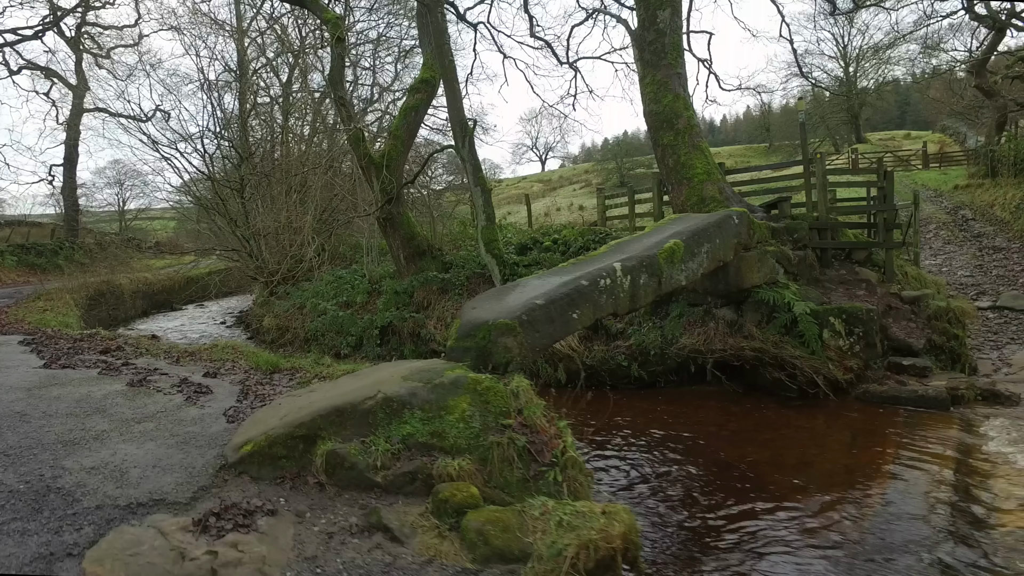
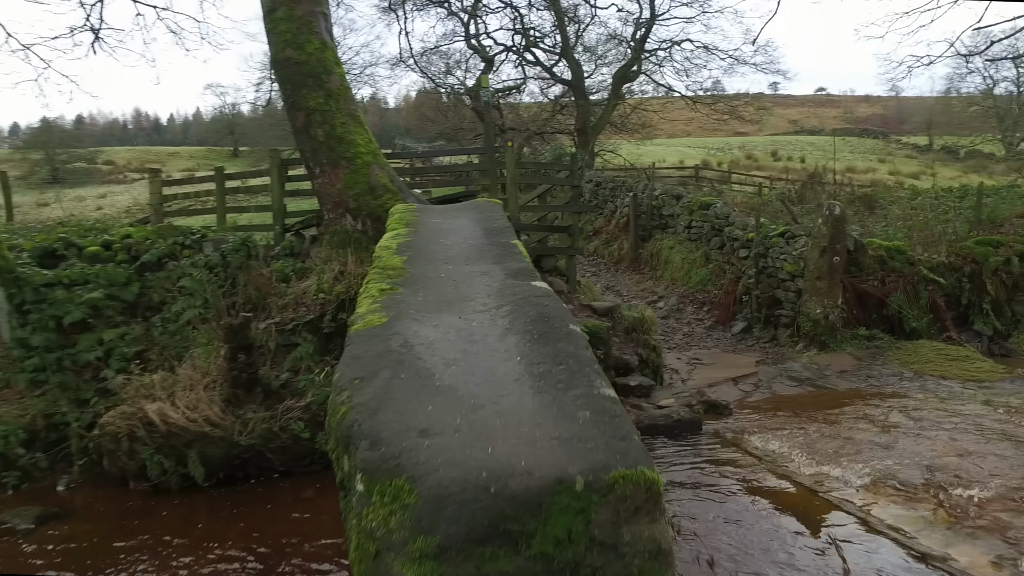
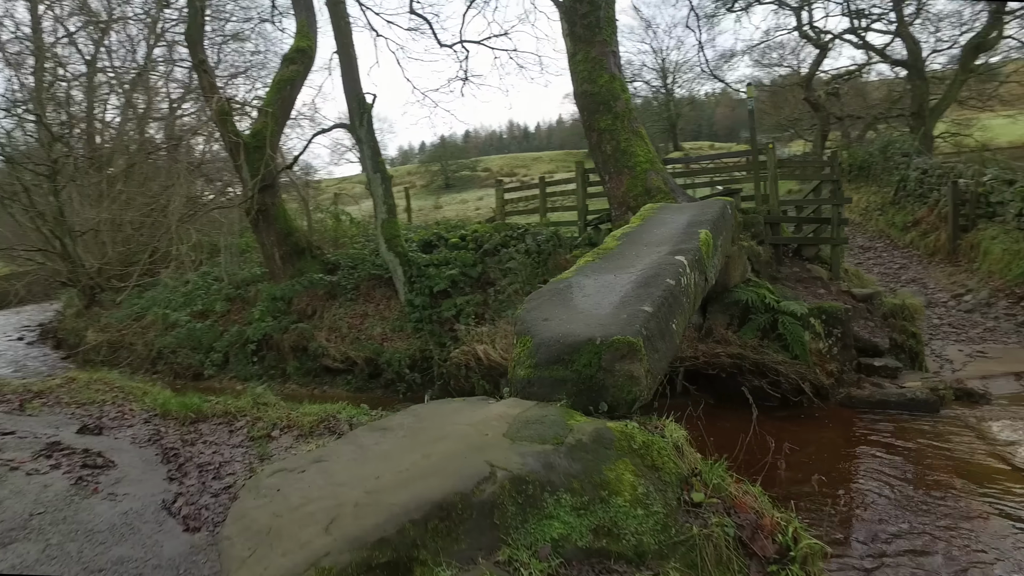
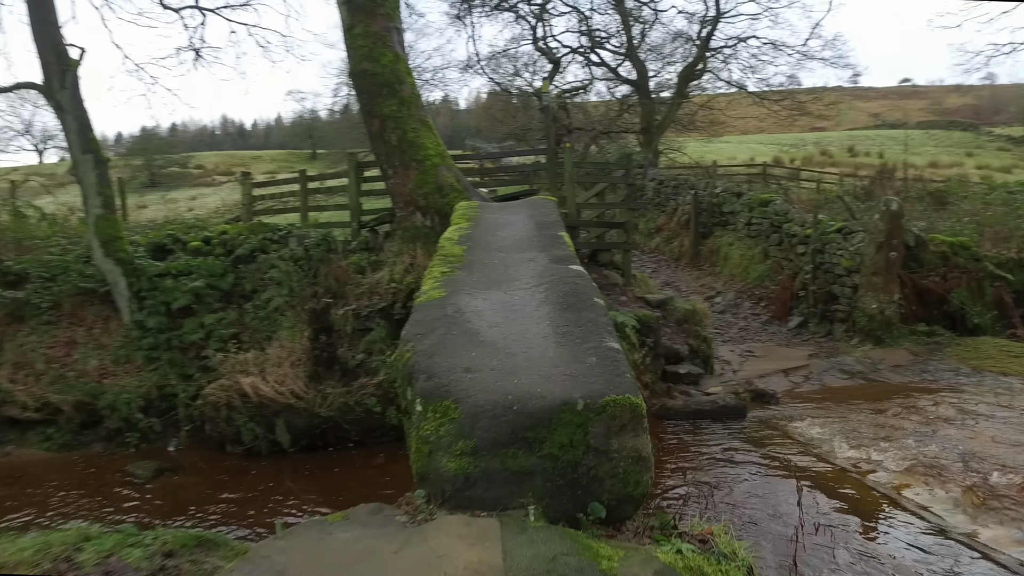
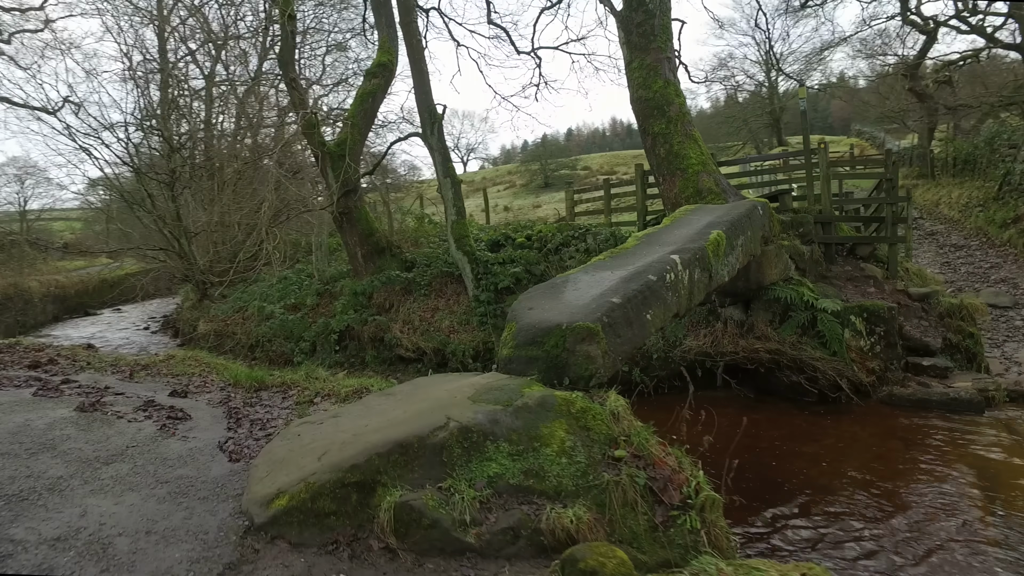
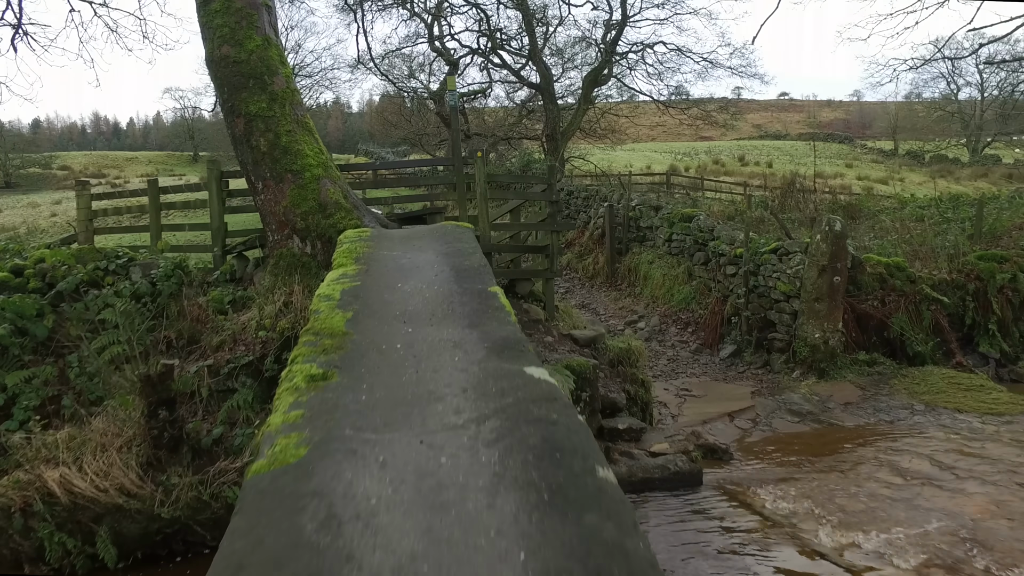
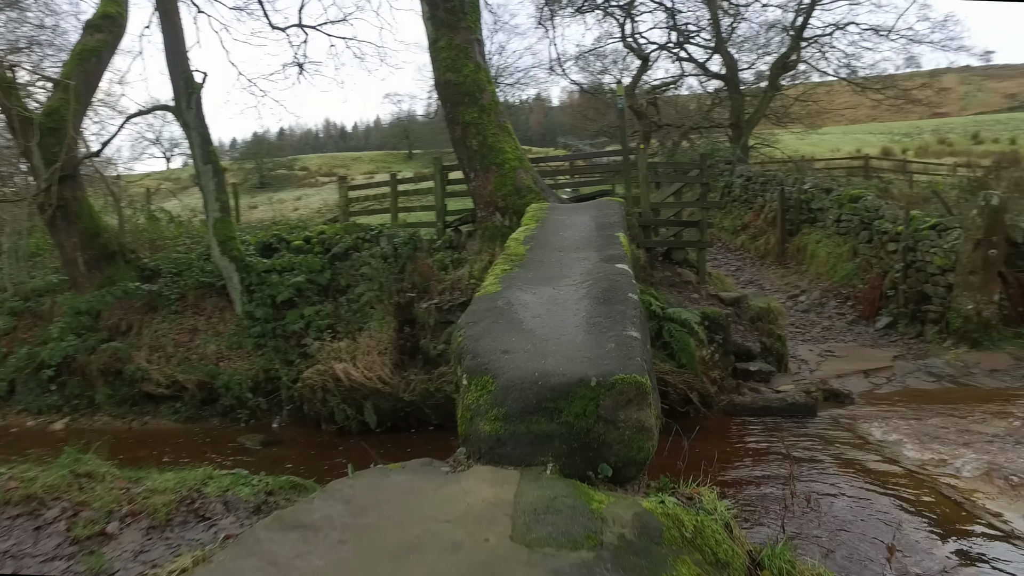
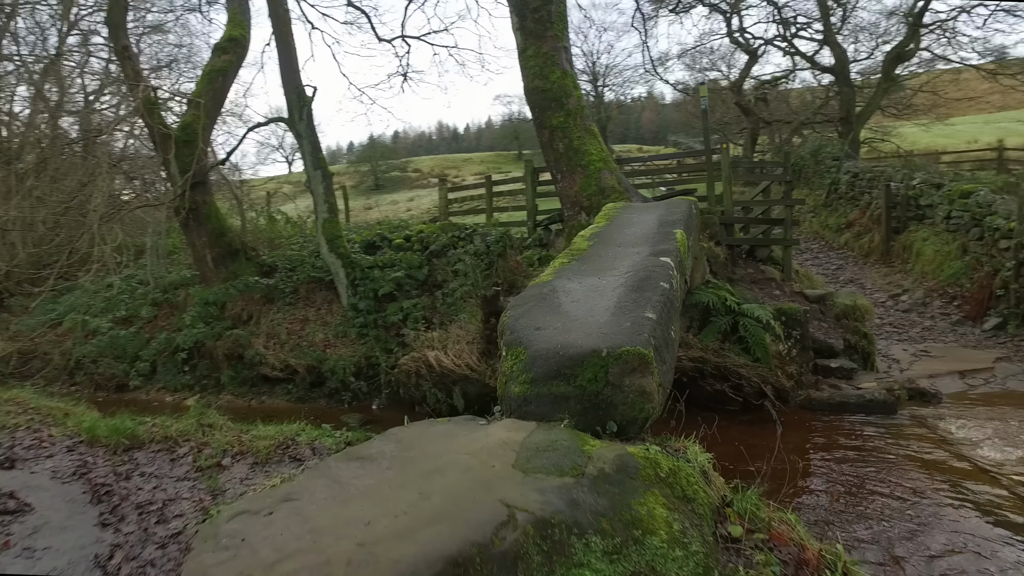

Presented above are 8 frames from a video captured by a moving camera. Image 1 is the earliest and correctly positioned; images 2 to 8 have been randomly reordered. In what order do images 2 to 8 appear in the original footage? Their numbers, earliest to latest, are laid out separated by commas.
5, 3, 8, 7, 4, 2, 6
